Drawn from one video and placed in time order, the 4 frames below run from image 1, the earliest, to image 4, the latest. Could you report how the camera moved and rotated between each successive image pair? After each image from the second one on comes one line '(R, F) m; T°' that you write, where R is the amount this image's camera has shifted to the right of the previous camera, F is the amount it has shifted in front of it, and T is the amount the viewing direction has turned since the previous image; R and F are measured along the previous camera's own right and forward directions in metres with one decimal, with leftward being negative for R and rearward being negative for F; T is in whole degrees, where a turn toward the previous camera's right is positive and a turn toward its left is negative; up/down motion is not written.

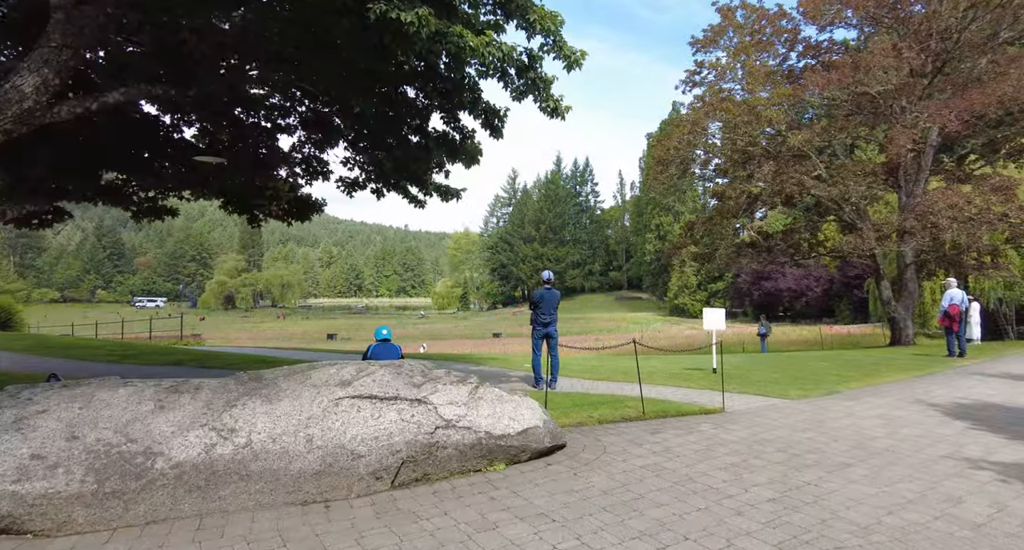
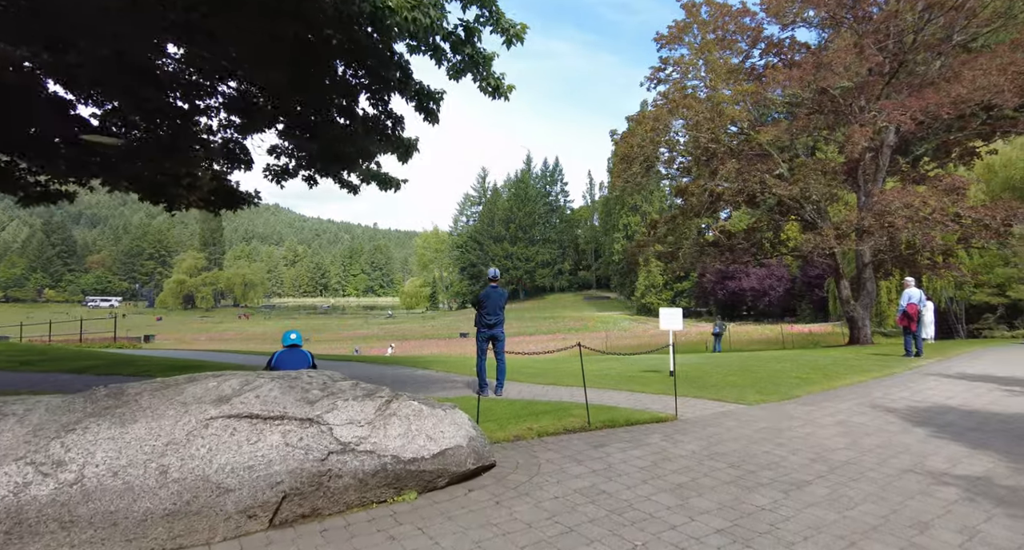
(+0.4, +0.7) m; +3°
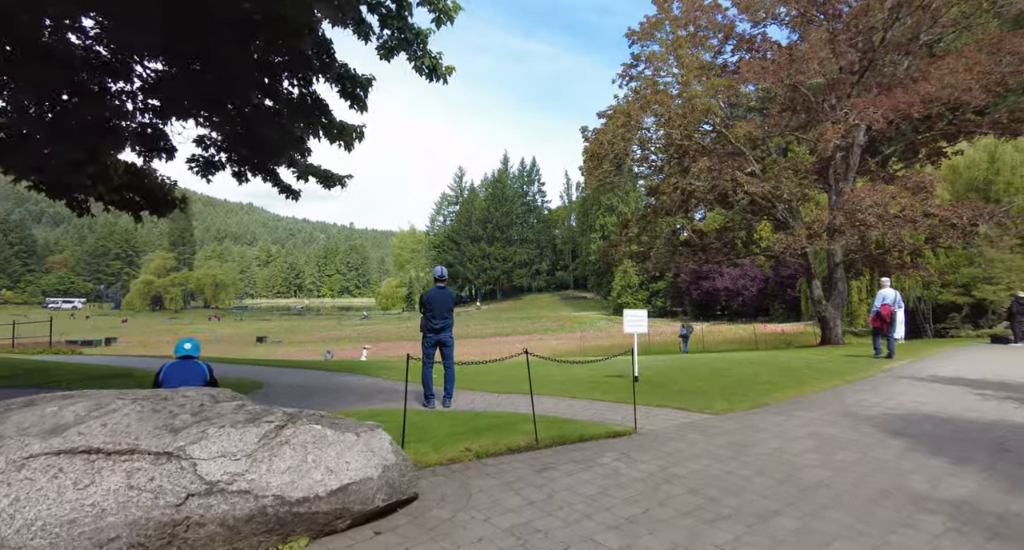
(+0.4, +0.7) m; +2°
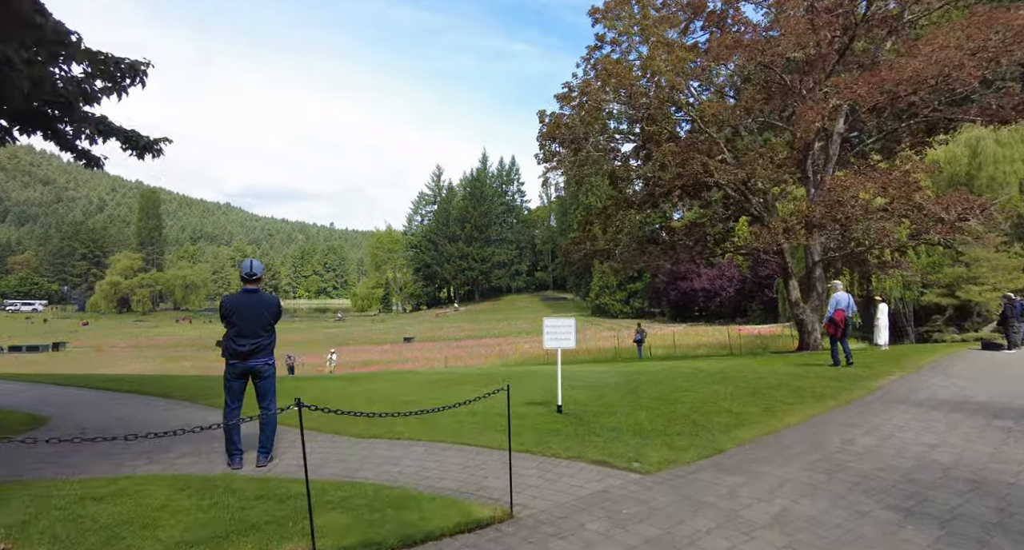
(+1.3, +2.4) m; +2°
